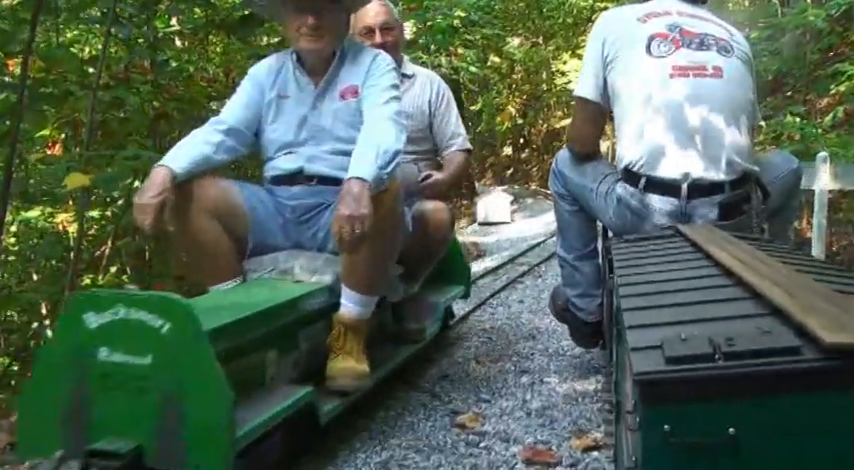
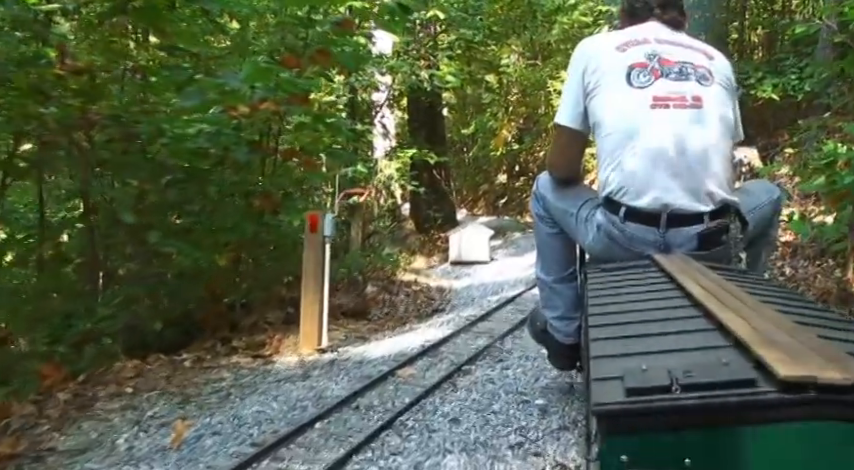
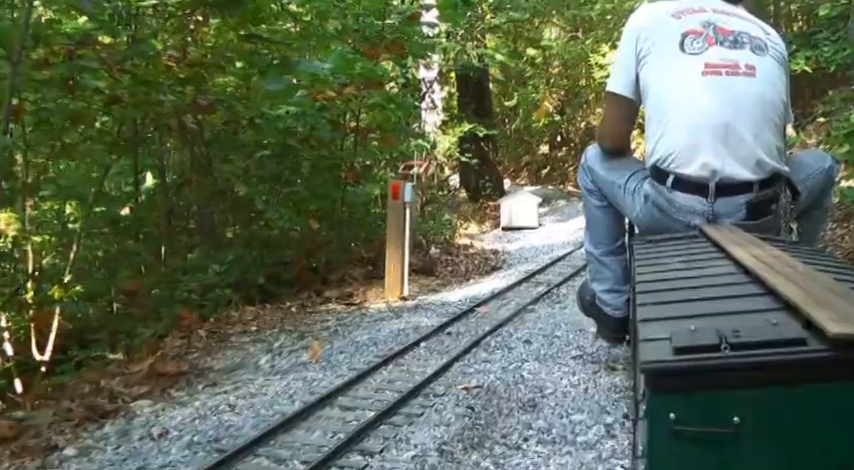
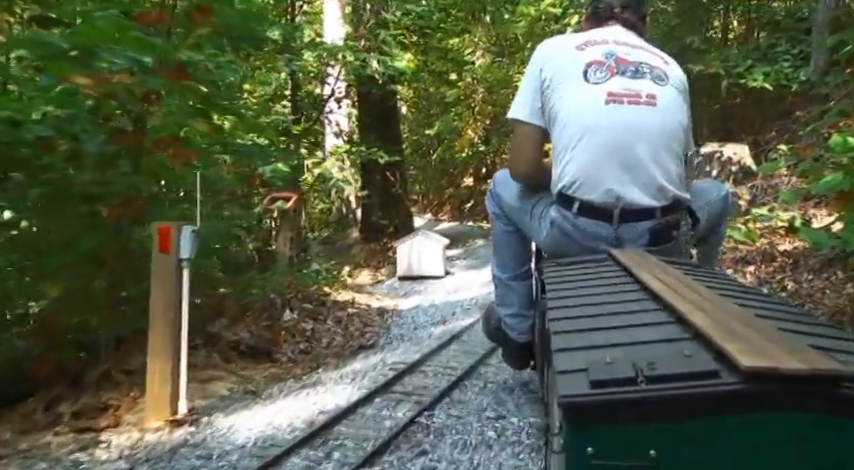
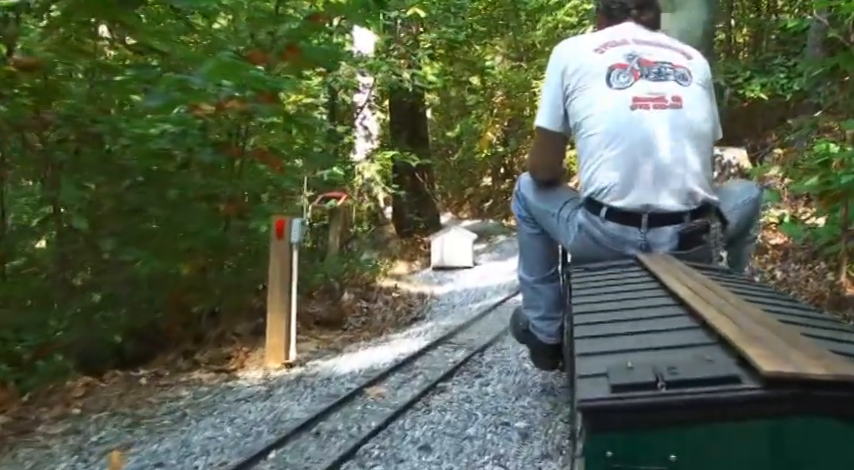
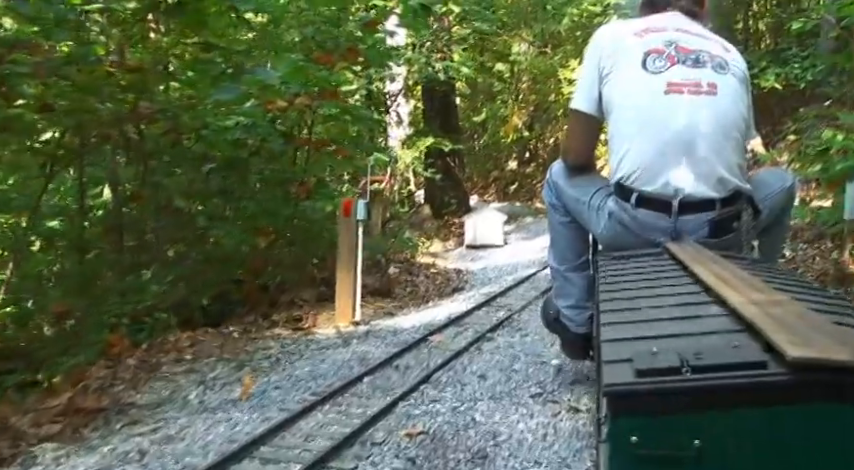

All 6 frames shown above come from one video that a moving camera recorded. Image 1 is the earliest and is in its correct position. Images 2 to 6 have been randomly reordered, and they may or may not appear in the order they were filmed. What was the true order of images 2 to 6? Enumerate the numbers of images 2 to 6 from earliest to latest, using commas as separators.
3, 6, 2, 5, 4
